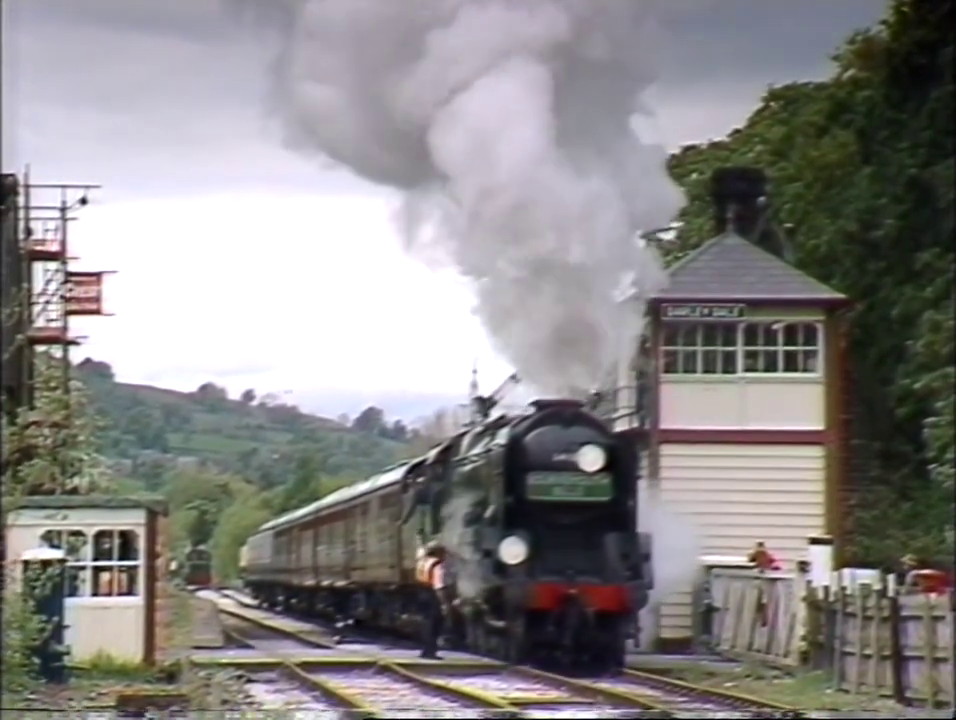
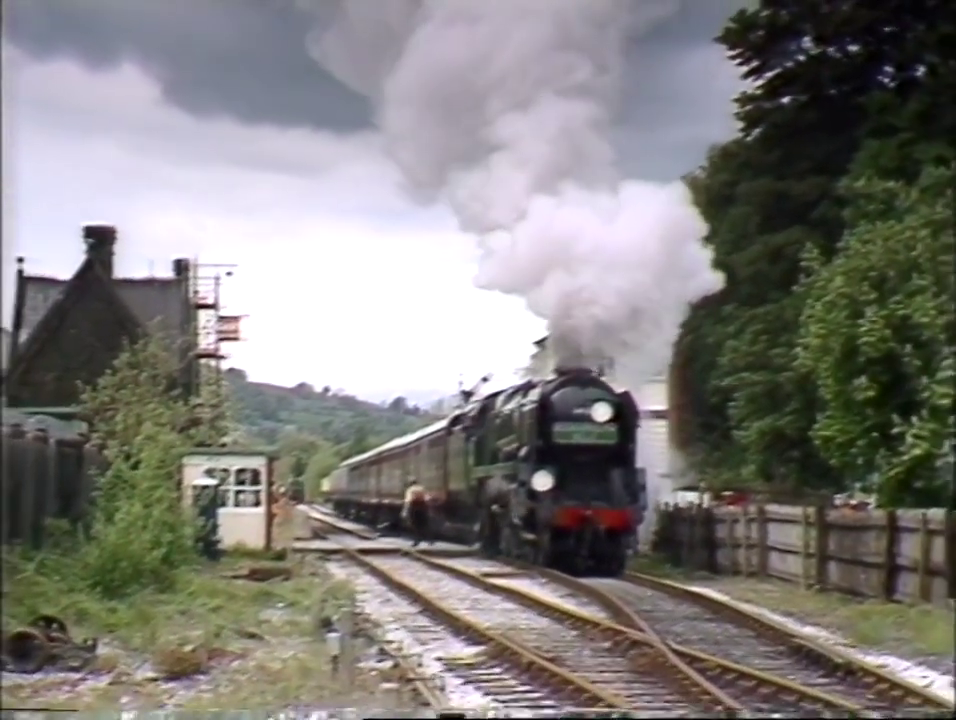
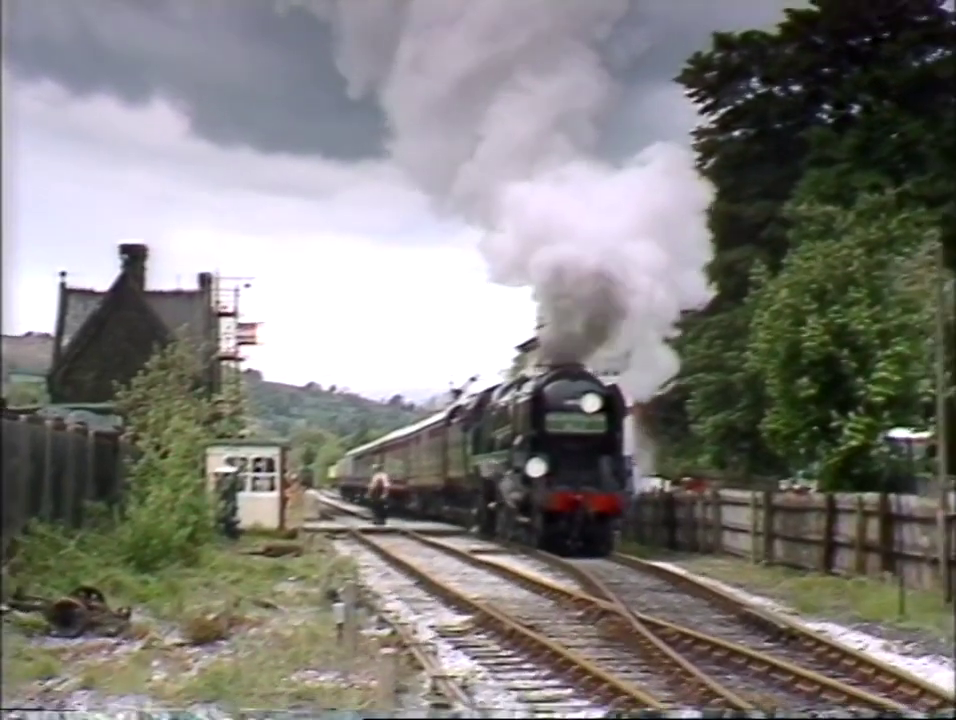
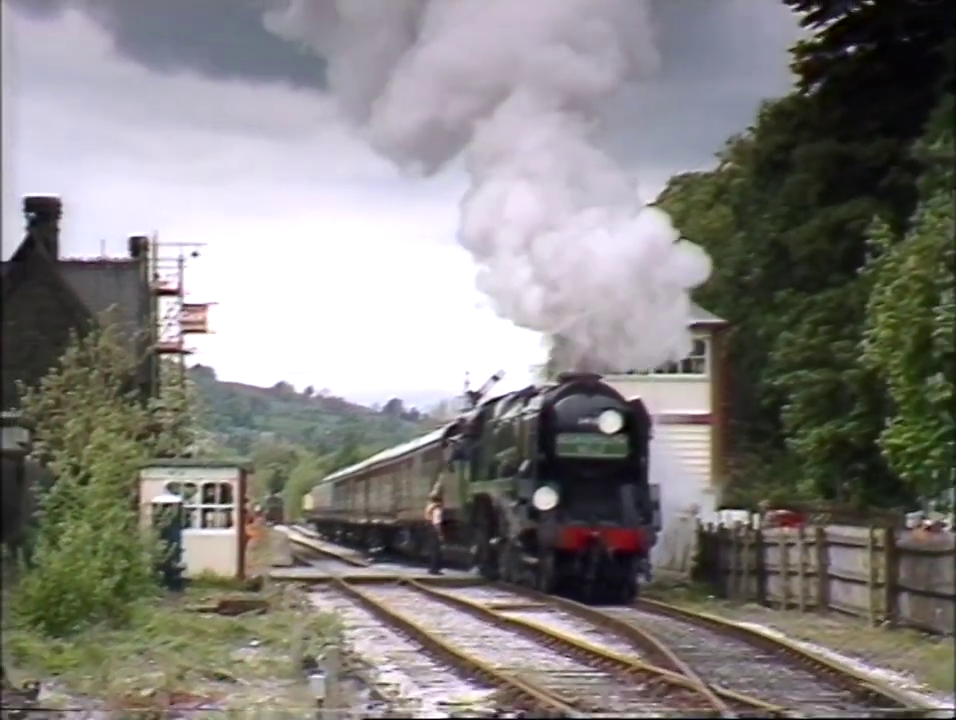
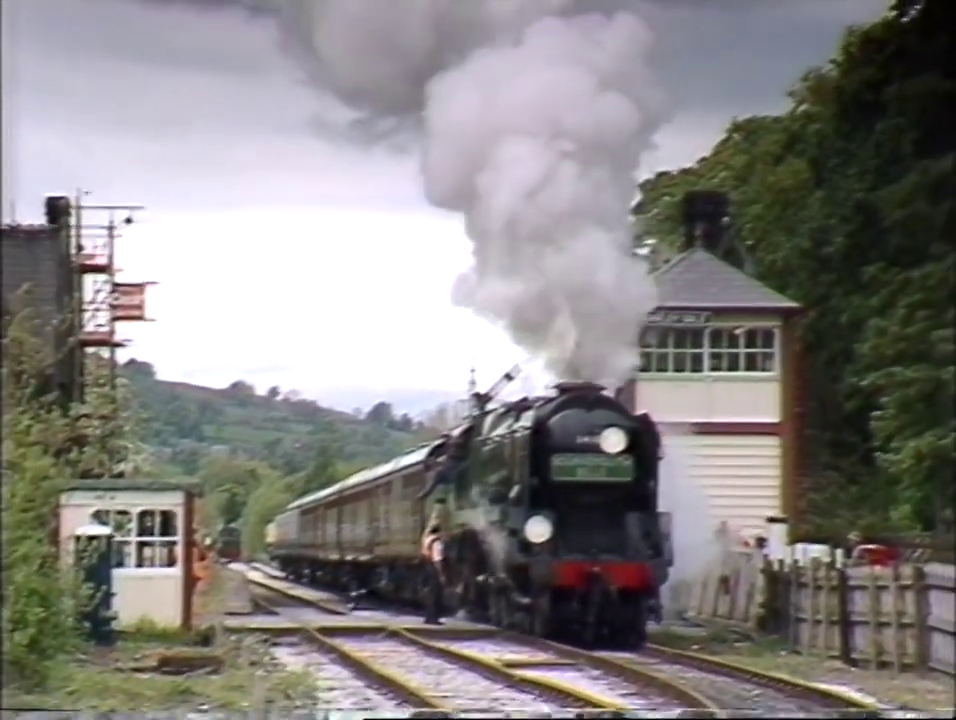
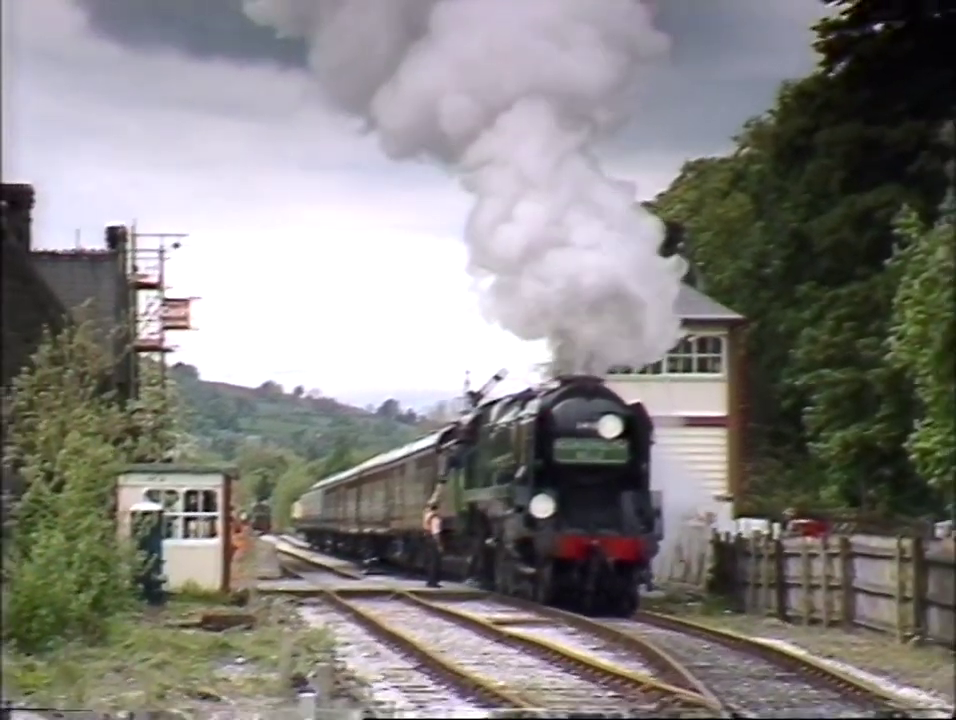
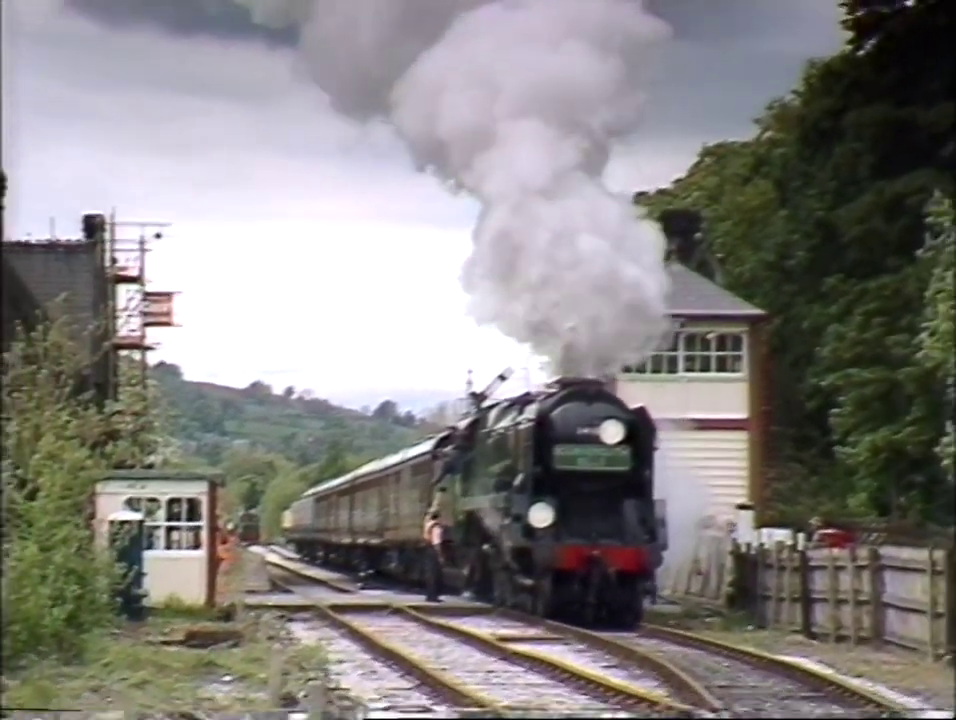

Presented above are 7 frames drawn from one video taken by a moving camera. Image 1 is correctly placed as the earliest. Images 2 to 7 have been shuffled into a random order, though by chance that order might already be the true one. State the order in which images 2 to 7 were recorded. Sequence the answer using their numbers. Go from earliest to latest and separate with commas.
5, 7, 6, 4, 2, 3
